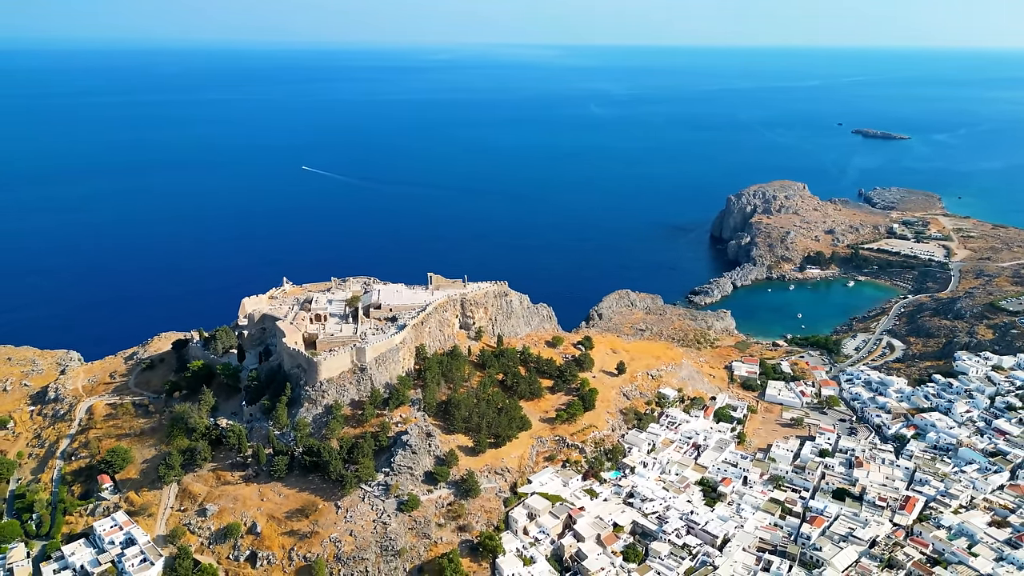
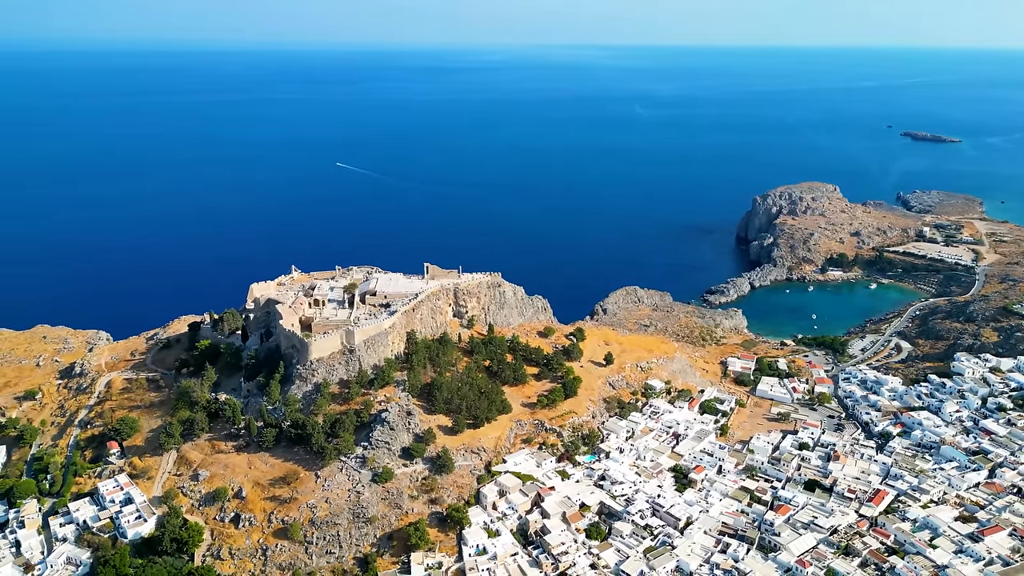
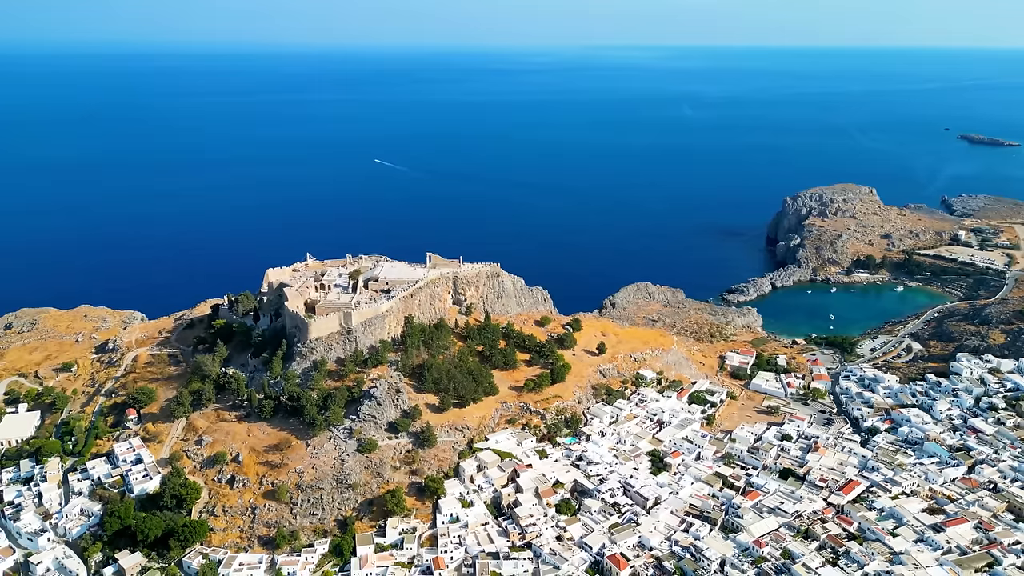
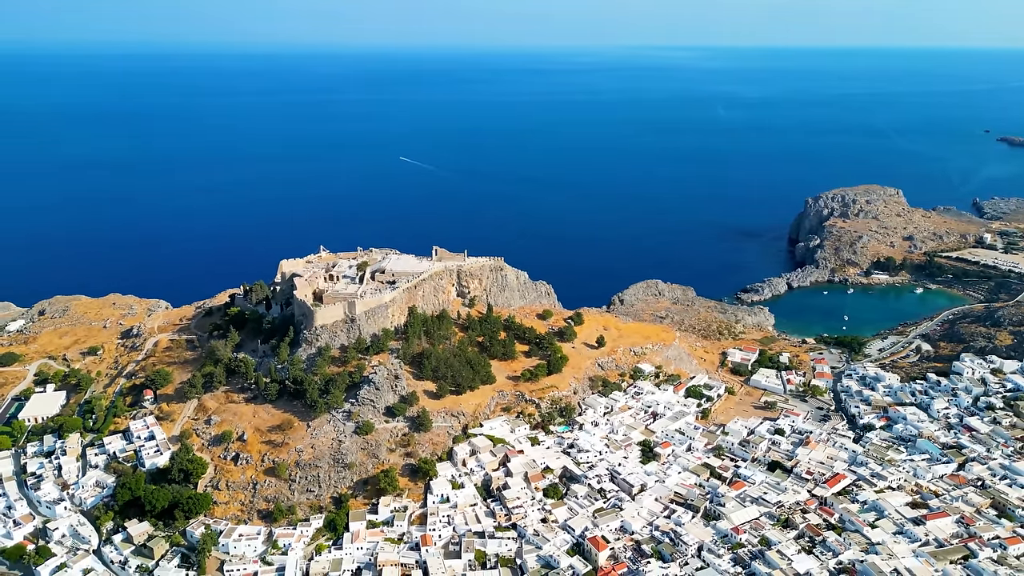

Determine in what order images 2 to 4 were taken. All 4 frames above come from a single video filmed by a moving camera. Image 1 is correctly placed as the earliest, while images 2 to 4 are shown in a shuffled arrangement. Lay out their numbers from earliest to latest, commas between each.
2, 3, 4
